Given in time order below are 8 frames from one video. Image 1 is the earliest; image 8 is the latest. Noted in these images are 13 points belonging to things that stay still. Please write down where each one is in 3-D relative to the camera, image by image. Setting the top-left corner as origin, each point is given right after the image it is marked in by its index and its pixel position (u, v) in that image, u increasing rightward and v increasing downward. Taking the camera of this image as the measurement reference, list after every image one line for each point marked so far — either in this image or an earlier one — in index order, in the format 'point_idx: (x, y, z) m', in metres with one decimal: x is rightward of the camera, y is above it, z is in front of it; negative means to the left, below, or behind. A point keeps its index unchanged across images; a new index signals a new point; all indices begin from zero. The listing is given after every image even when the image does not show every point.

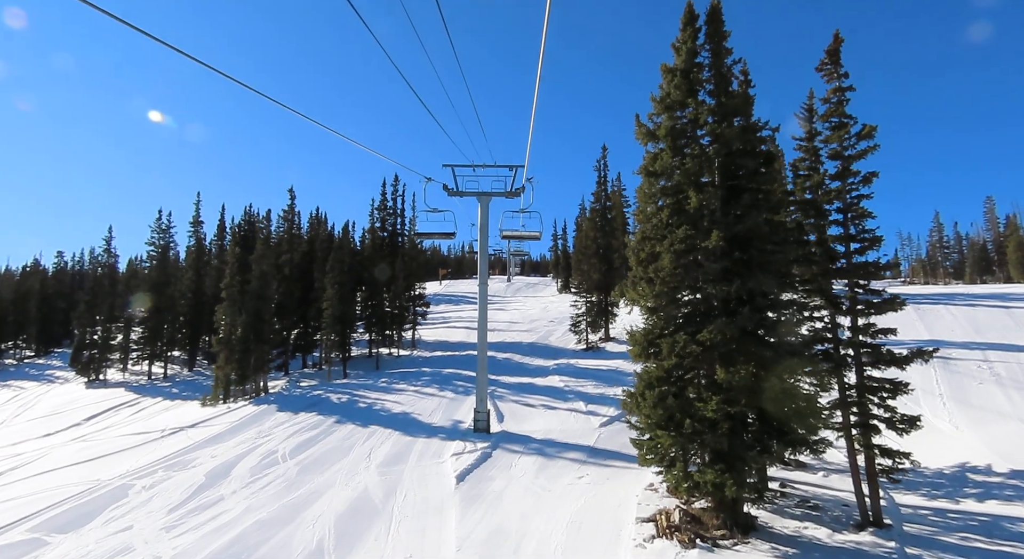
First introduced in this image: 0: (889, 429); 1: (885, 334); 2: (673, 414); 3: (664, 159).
0: (+7.8, -3.1, +10.9) m
1: (+7.9, -1.2, +11.1) m
2: (+3.3, -2.8, +10.9) m
3: (+3.4, +2.7, +11.7) m
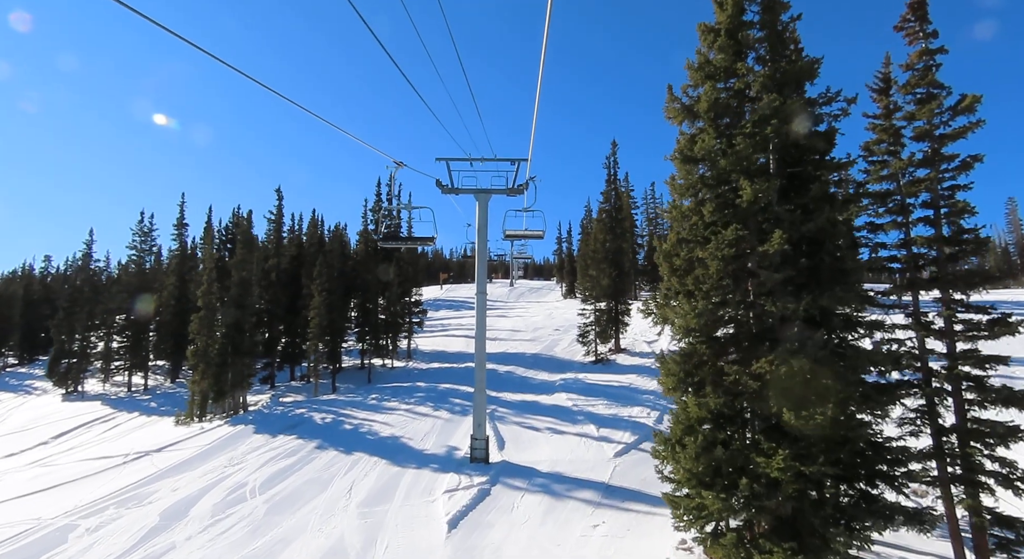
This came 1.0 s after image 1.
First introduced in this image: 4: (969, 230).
0: (+7.8, -3.3, +8.4) m
1: (+7.9, -1.4, +8.6) m
2: (+3.3, -3.0, +8.4) m
3: (+3.4, +2.4, +9.3) m
4: (+7.7, +0.8, +8.9) m
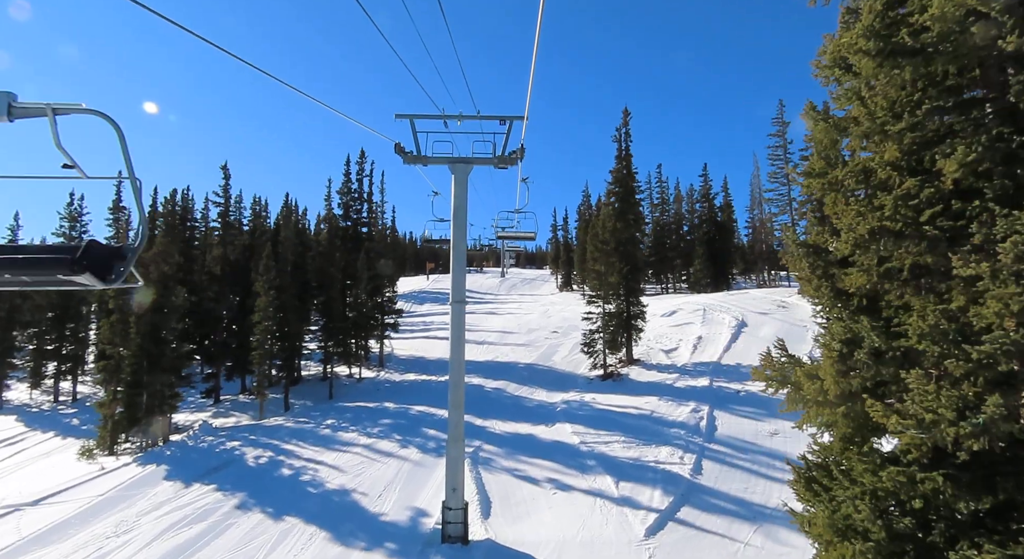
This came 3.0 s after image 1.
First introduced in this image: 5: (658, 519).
0: (+7.7, -3.7, +3.3) m
1: (+7.8, -1.7, +3.5) m
2: (+3.2, -3.3, +3.3) m
3: (+3.3, +2.1, +4.0) m
4: (+7.6, +0.5, +3.8) m
5: (+3.6, -5.8, +12.9) m
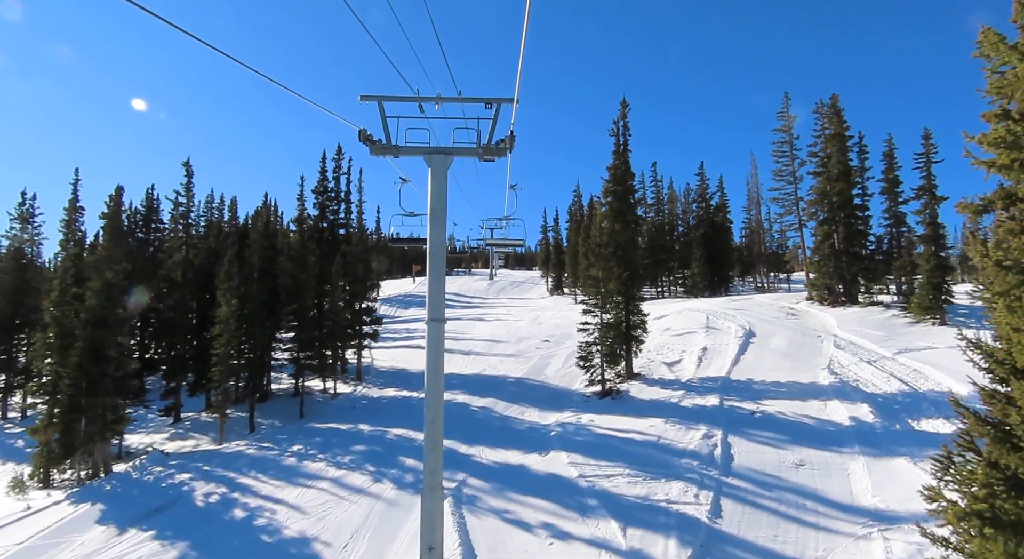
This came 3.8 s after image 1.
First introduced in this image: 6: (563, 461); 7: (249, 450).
0: (+7.6, -3.9, +1.3) m
1: (+7.7, -2.0, +1.5) m
2: (+3.2, -3.6, +1.1) m
3: (+3.2, +1.8, +1.9) m
4: (+7.5, +0.2, +1.7) m
5: (+3.4, -6.1, +10.7) m
6: (+1.6, -5.5, +16.0) m
7: (-9.6, -6.2, +19.2) m
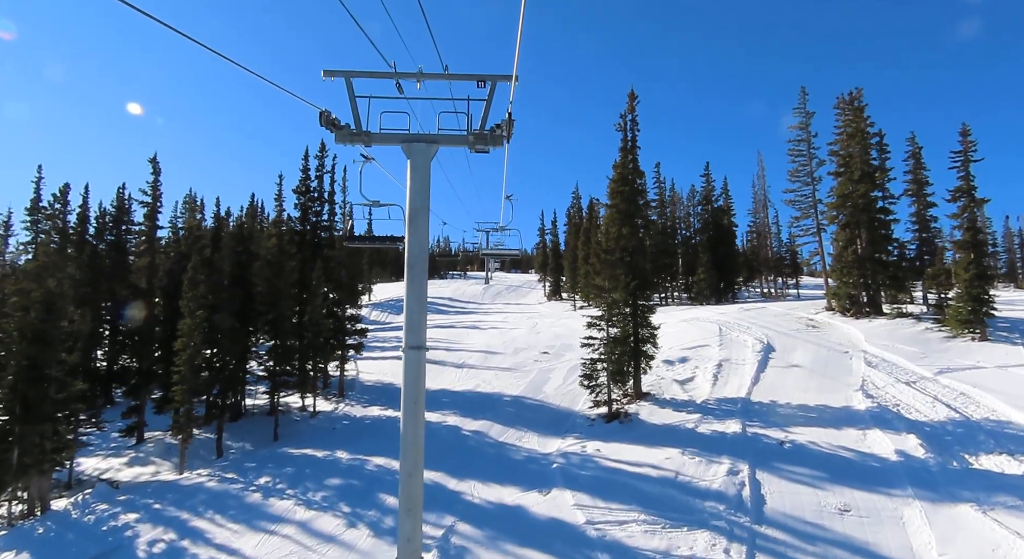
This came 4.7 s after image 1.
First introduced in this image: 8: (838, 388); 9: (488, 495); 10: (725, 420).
0: (+7.6, -4.2, -0.8) m
1: (+7.7, -2.3, -0.6) m
2: (+3.2, -3.9, -1.0) m
3: (+3.3, +1.6, -0.2) m
4: (+7.6, 0.0, -0.4) m
5: (+3.3, -6.4, +8.6) m
6: (+1.4, -5.8, +13.9) m
7: (-9.7, -6.5, +16.9) m
8: (+11.2, -3.7, +18.1) m
9: (-0.7, -6.0, +14.8) m
10: (+7.1, -4.7, +17.5) m
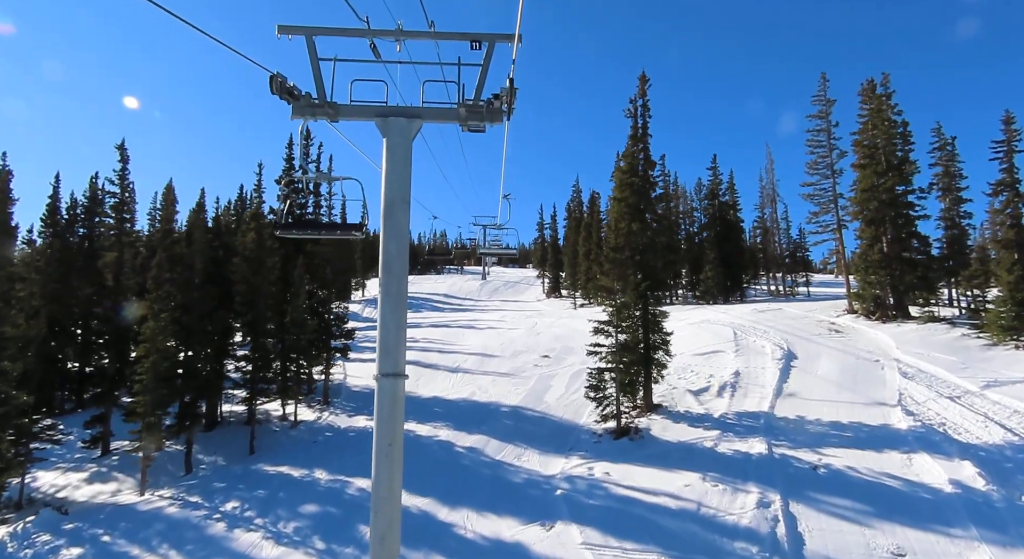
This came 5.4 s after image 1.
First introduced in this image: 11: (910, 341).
0: (+7.7, -4.5, -2.6) m
1: (+7.8, -2.6, -2.4) m
2: (+3.2, -4.1, -2.8) m
3: (+3.3, +1.3, -2.1) m
4: (+7.6, -0.3, -2.2) m
5: (+3.3, -6.5, +6.8) m
6: (+1.4, -5.9, +12.0) m
7: (-9.8, -6.5, +15.1) m
8: (+11.1, -3.8, +16.3) m
9: (-0.7, -6.0, +13.0) m
10: (+7.0, -4.7, +15.8) m
11: (+14.9, -2.3, +19.7) m
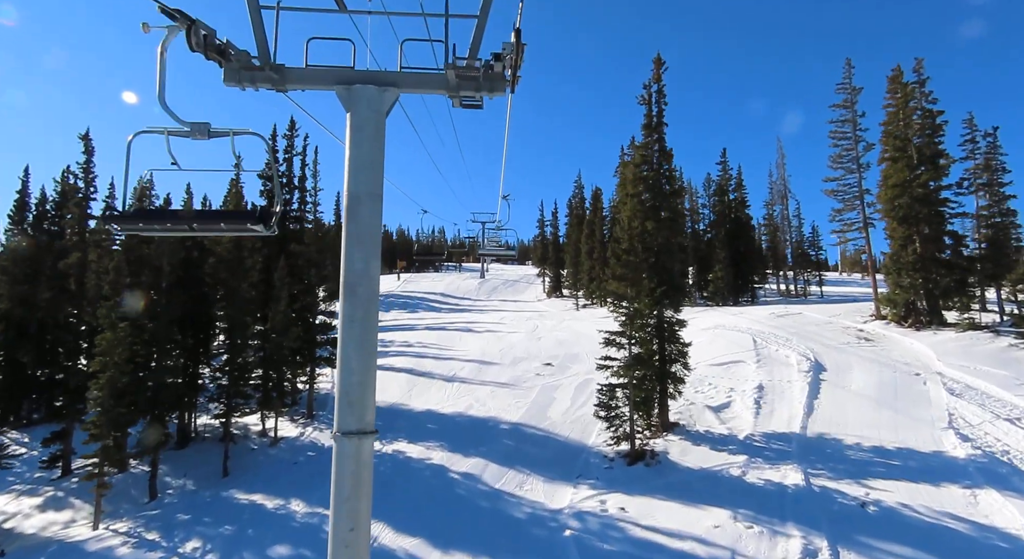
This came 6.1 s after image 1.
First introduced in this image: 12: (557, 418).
0: (+7.8, -4.8, -4.5) m
1: (+7.9, -2.8, -4.3) m
2: (+3.3, -4.4, -4.7) m
3: (+3.4, +1.0, -4.0) m
4: (+7.7, -0.6, -4.1) m
5: (+3.3, -6.8, +5.0) m
6: (+1.5, -6.1, +10.2) m
7: (-9.7, -6.7, +13.2) m
8: (+11.1, -4.0, +14.4) m
9: (-0.7, -6.2, +11.1) m
10: (+7.1, -4.9, +13.9) m
11: (+14.9, -2.4, +17.9) m
12: (+1.6, -4.8, +18.6) m
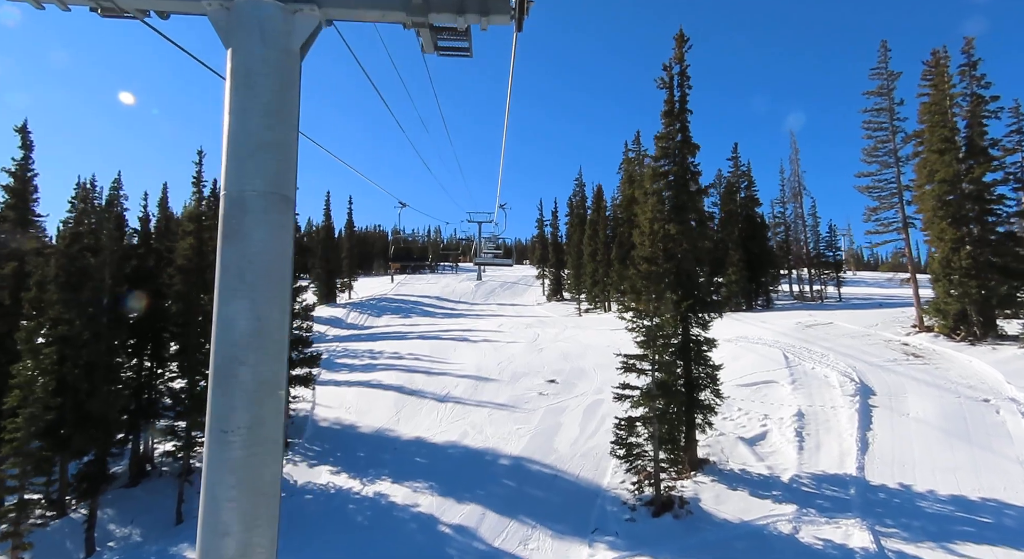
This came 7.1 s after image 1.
0: (+7.9, -5.2, -6.9) m
1: (+8.0, -3.2, -6.7) m
2: (+3.5, -4.8, -7.1) m
3: (+3.5, +0.6, -6.5) m
4: (+7.8, -1.0, -6.5) m
5: (+3.5, -7.1, +2.5) m
6: (+1.5, -6.4, +7.7) m
7: (-9.7, -7.1, +10.7) m
8: (+11.2, -4.3, +12.0) m
9: (-0.6, -6.6, +8.6) m
10: (+7.1, -5.2, +11.5) m
11: (+14.9, -2.7, +15.5) m
12: (+1.6, -5.2, +16.1) m
